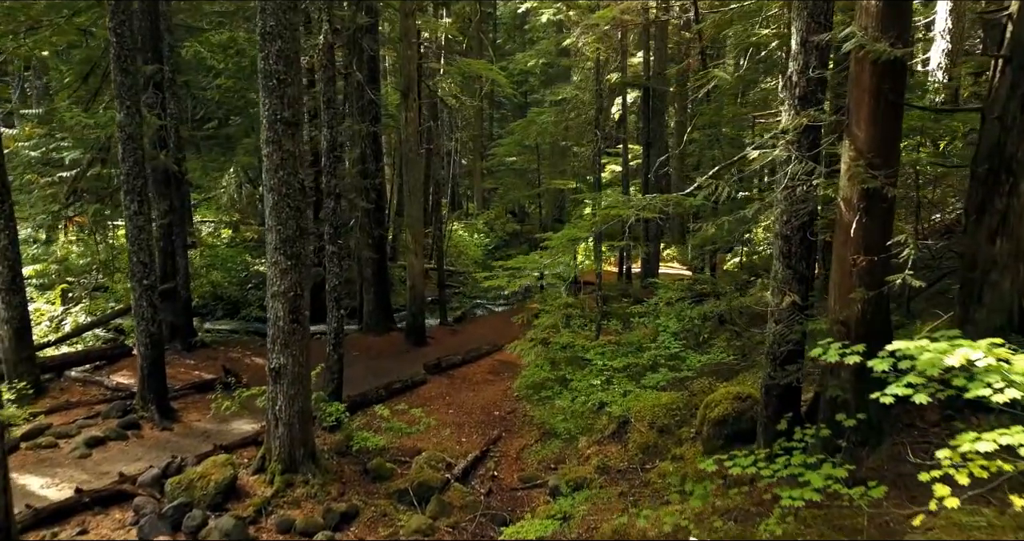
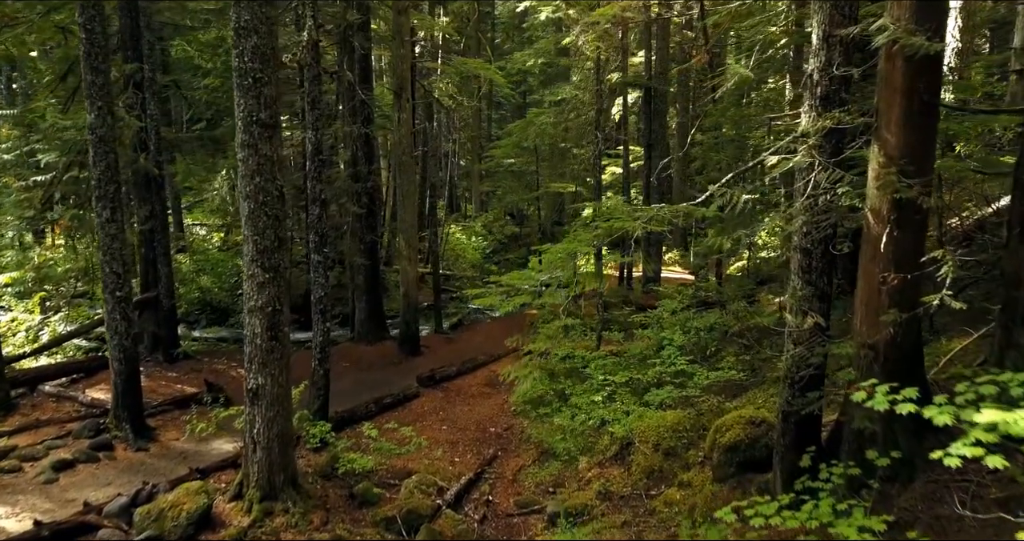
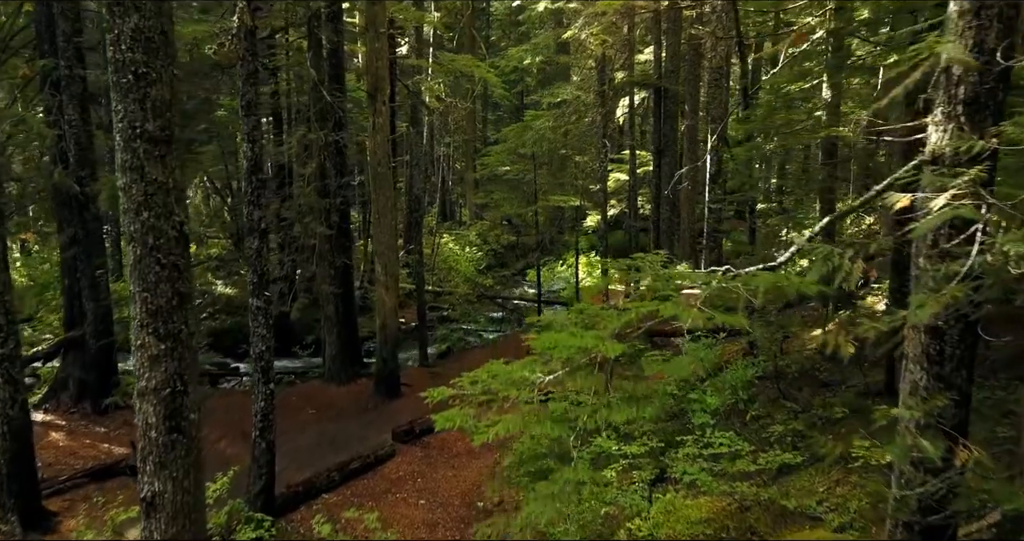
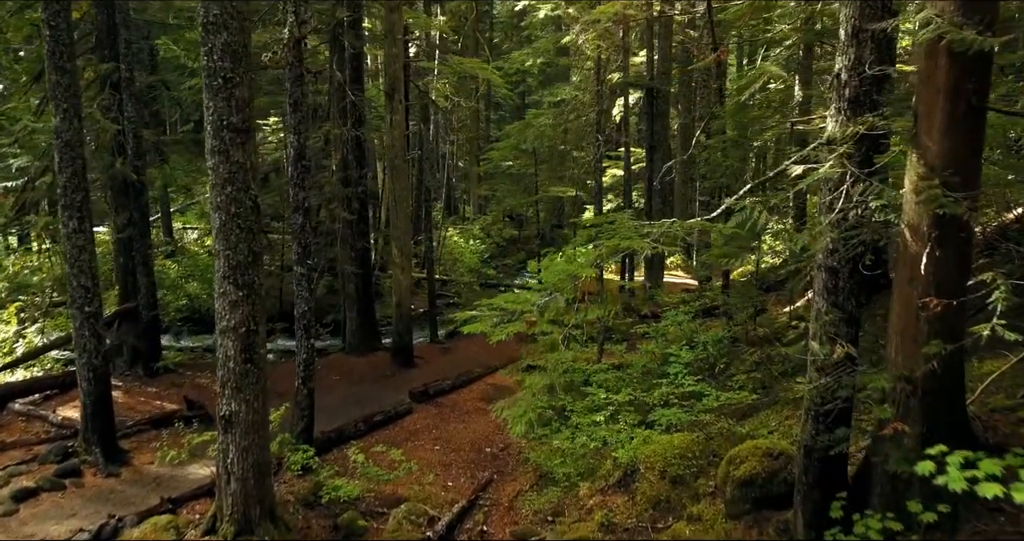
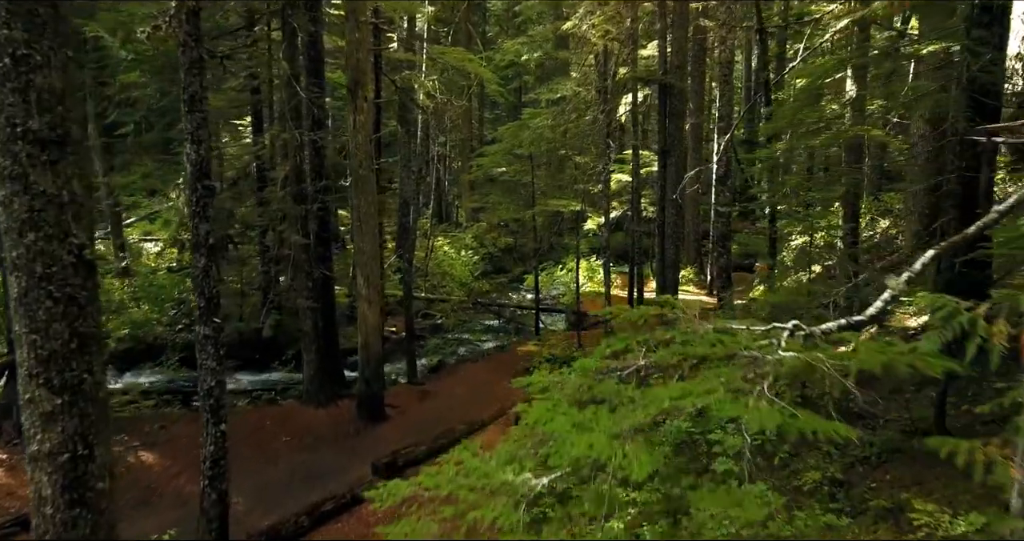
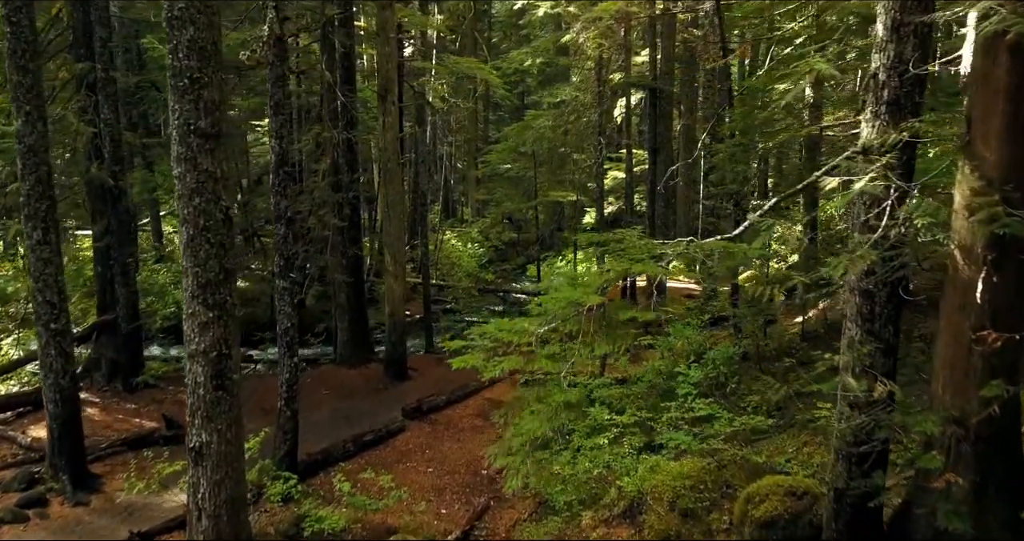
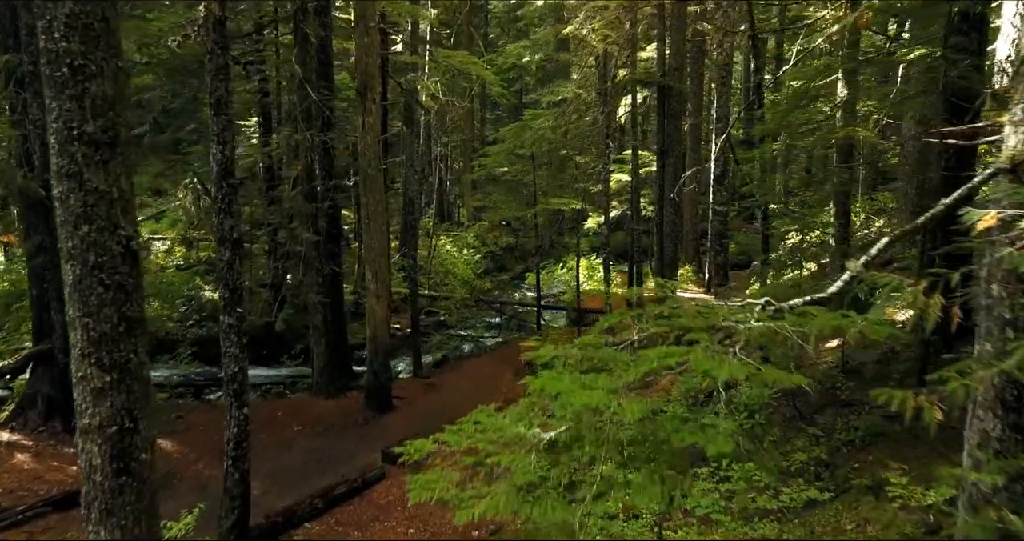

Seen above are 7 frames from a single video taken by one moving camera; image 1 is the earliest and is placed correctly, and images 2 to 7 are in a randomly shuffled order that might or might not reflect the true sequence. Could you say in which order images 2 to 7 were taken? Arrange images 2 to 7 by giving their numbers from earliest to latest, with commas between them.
2, 4, 6, 3, 7, 5
